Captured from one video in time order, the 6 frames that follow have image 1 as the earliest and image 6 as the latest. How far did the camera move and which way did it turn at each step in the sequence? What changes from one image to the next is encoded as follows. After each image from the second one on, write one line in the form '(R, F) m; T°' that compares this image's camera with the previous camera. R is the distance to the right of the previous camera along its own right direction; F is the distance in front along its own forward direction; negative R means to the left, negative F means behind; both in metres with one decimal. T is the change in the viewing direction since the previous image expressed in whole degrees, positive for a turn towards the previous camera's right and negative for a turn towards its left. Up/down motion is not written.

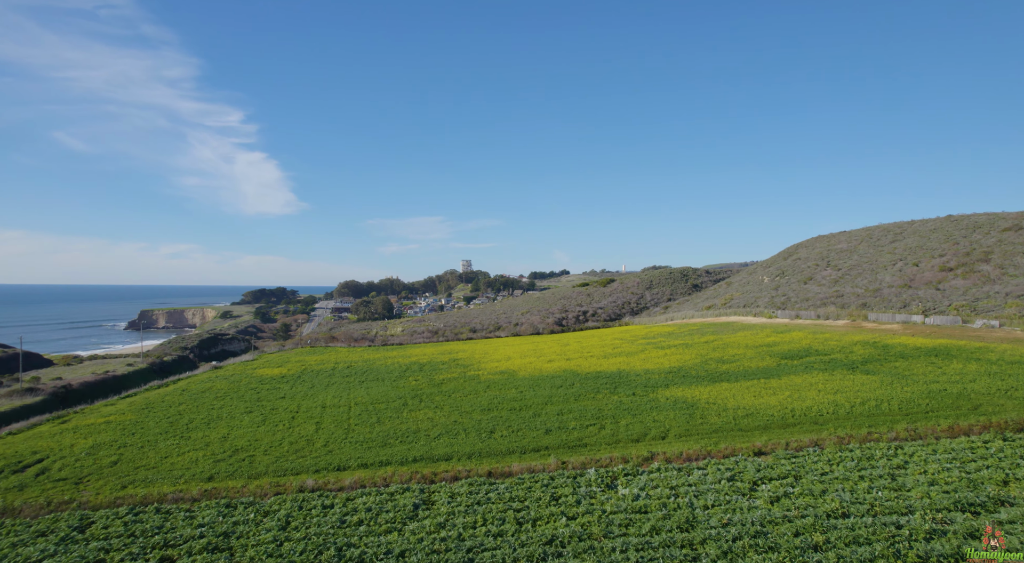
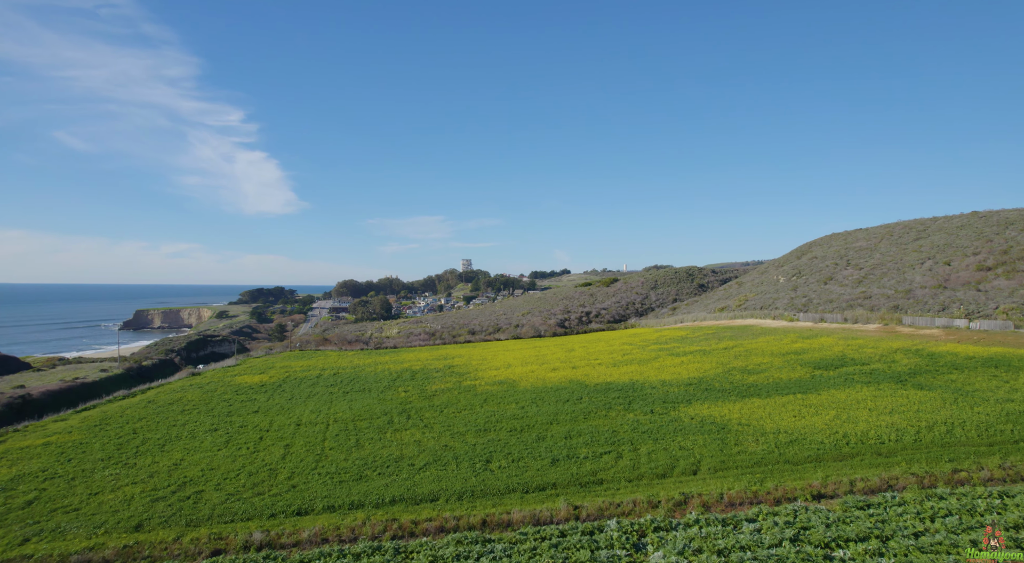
(0.0, +2.9) m; 0°
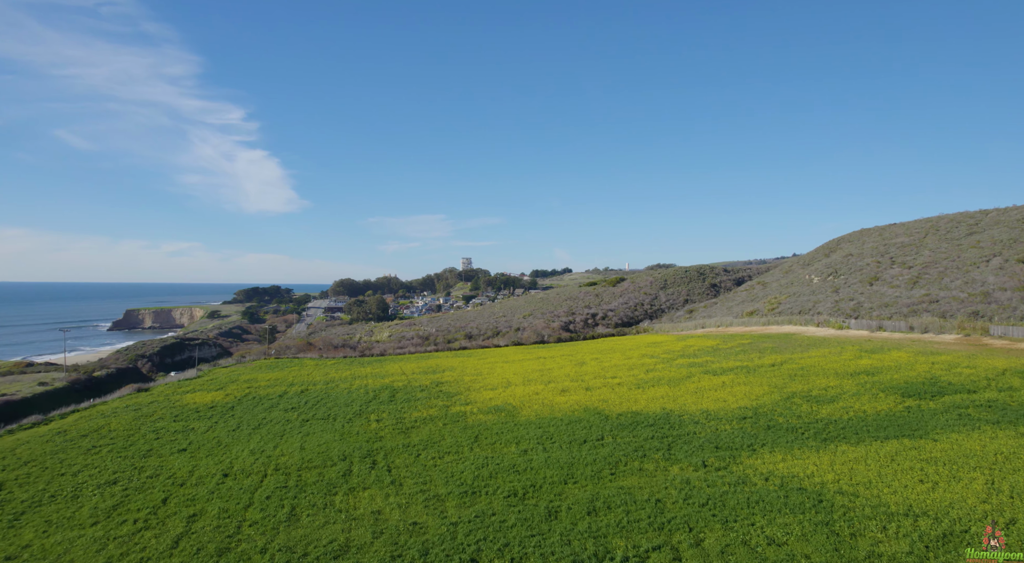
(0.0, +5.5) m; 0°
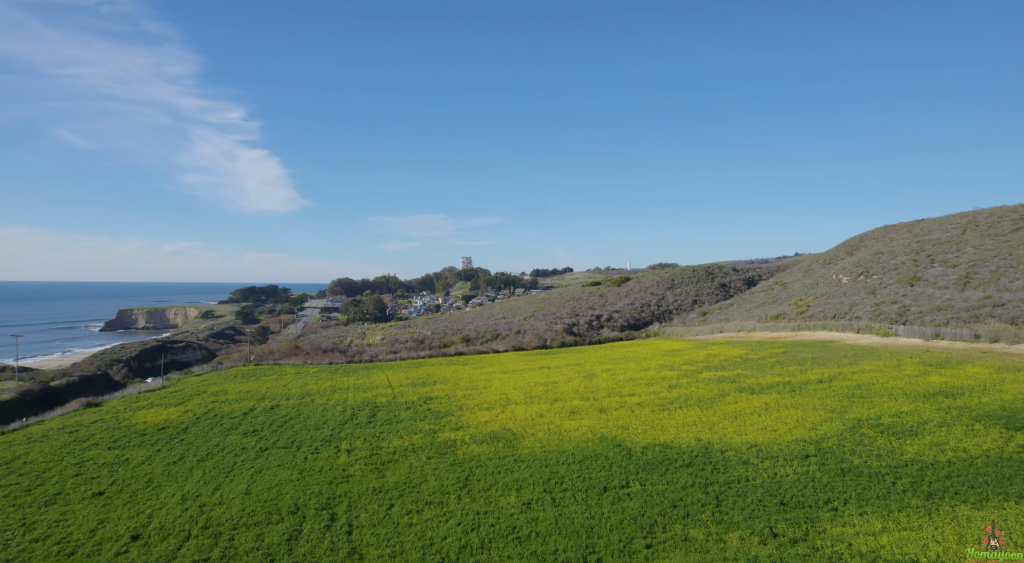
(0.0, +3.9) m; 0°
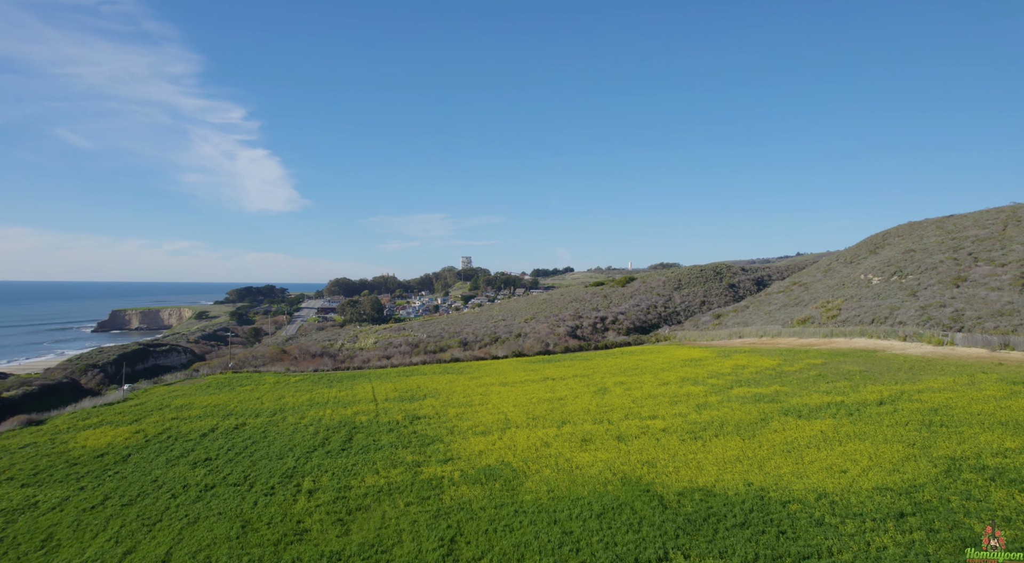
(0.0, +3.5) m; 0°
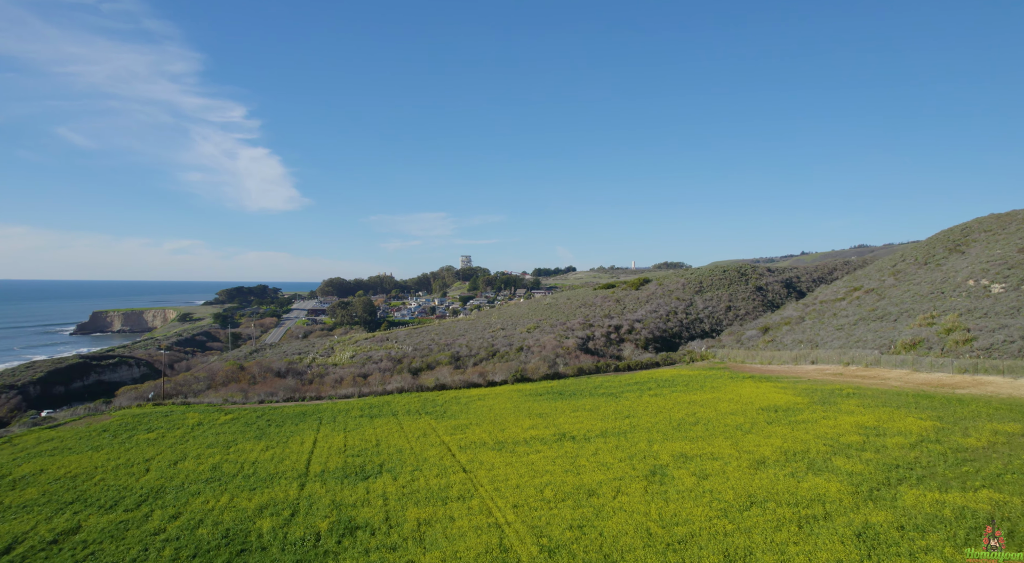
(0.0, +9.4) m; 0°
